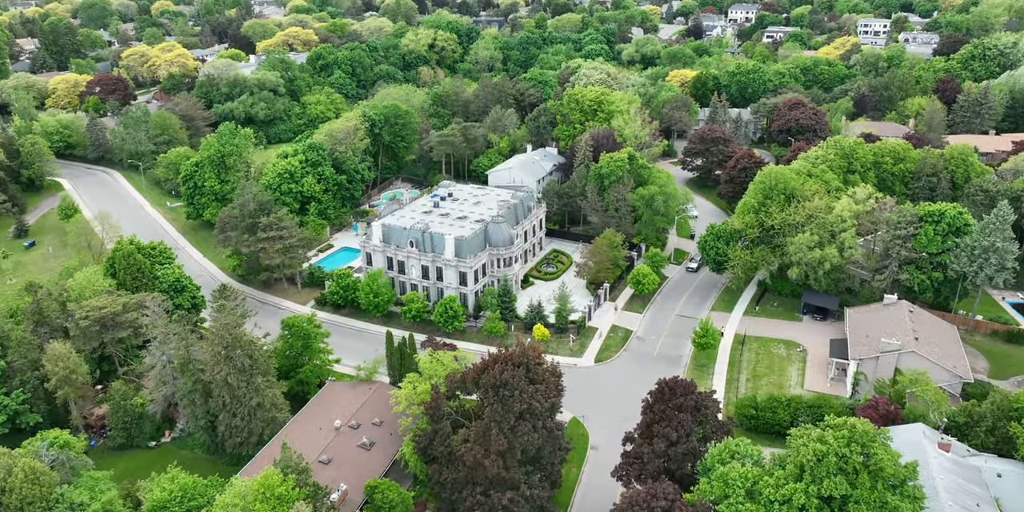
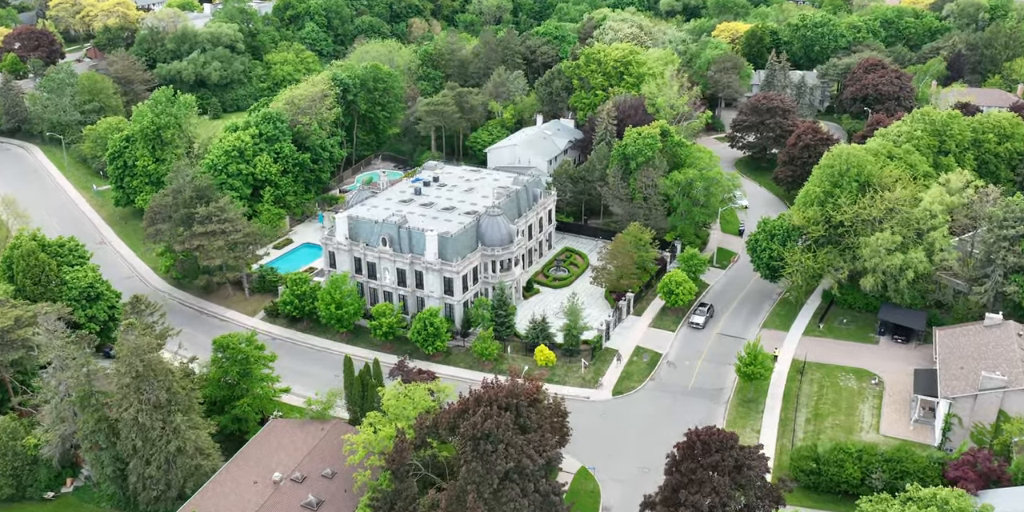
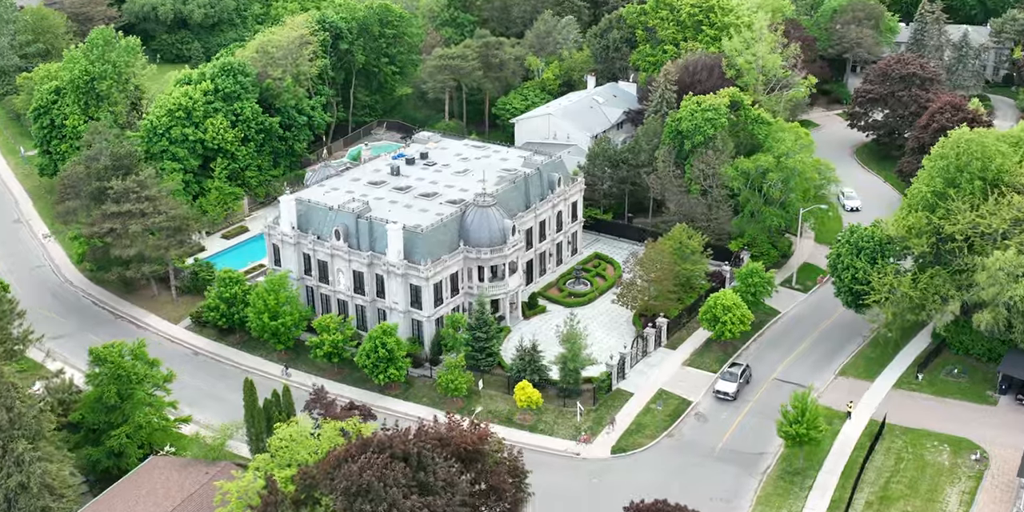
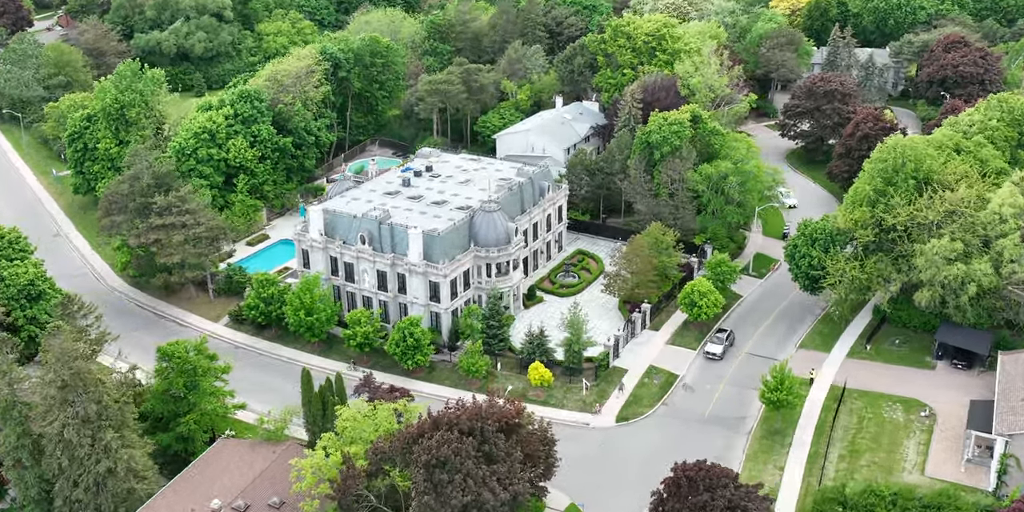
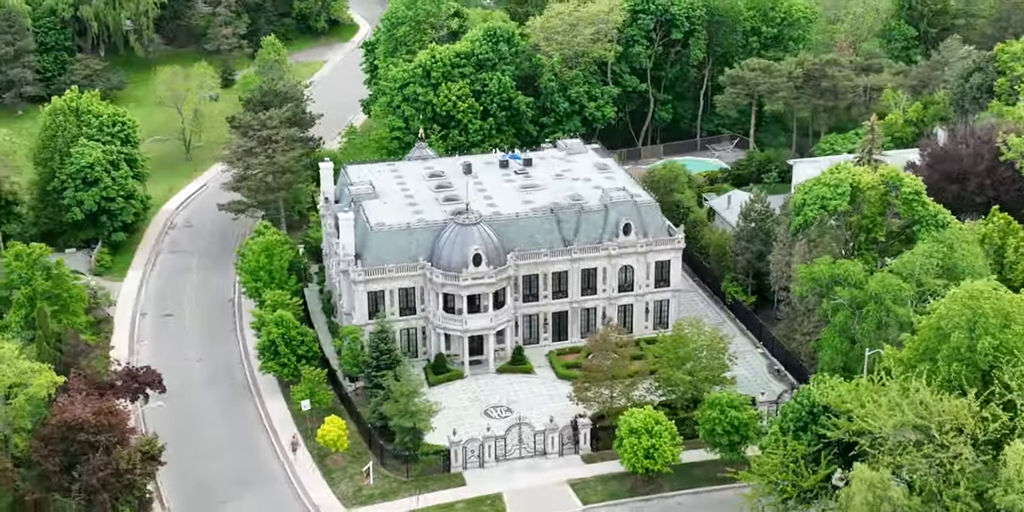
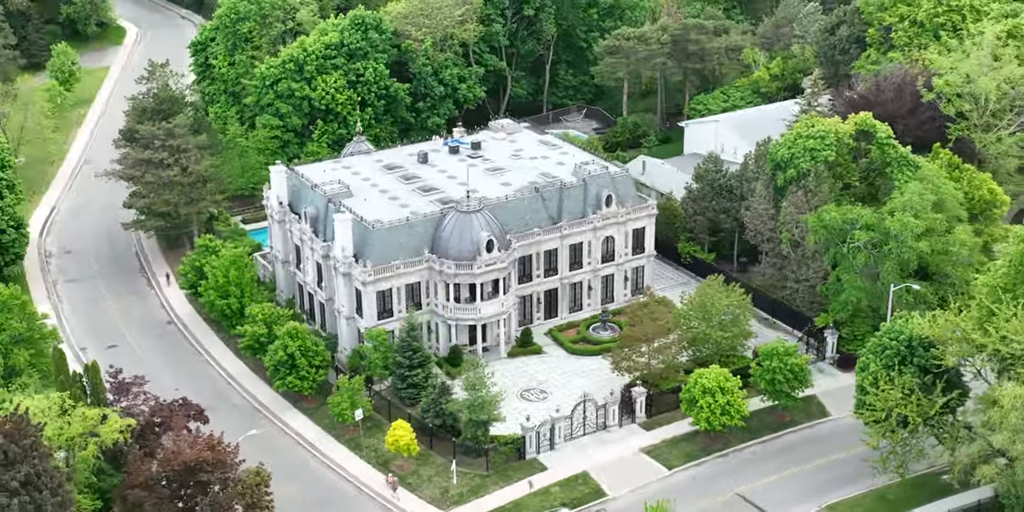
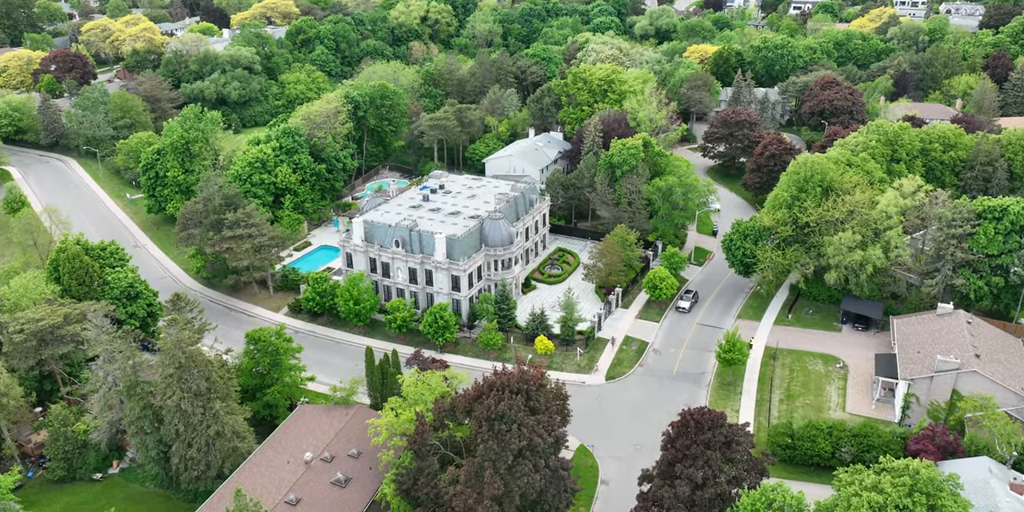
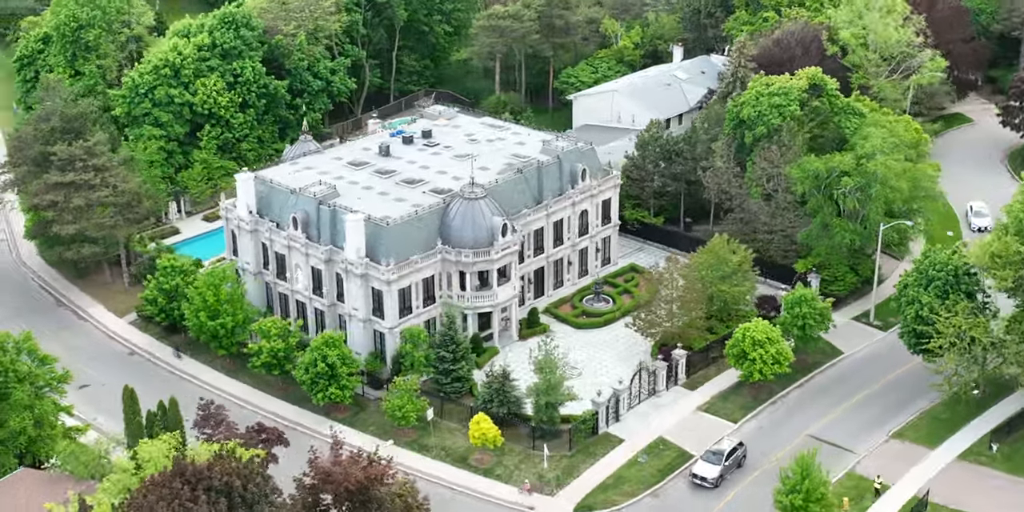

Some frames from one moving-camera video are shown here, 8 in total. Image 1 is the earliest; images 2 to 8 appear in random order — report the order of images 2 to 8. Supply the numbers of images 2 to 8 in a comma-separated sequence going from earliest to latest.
7, 2, 4, 3, 8, 6, 5
